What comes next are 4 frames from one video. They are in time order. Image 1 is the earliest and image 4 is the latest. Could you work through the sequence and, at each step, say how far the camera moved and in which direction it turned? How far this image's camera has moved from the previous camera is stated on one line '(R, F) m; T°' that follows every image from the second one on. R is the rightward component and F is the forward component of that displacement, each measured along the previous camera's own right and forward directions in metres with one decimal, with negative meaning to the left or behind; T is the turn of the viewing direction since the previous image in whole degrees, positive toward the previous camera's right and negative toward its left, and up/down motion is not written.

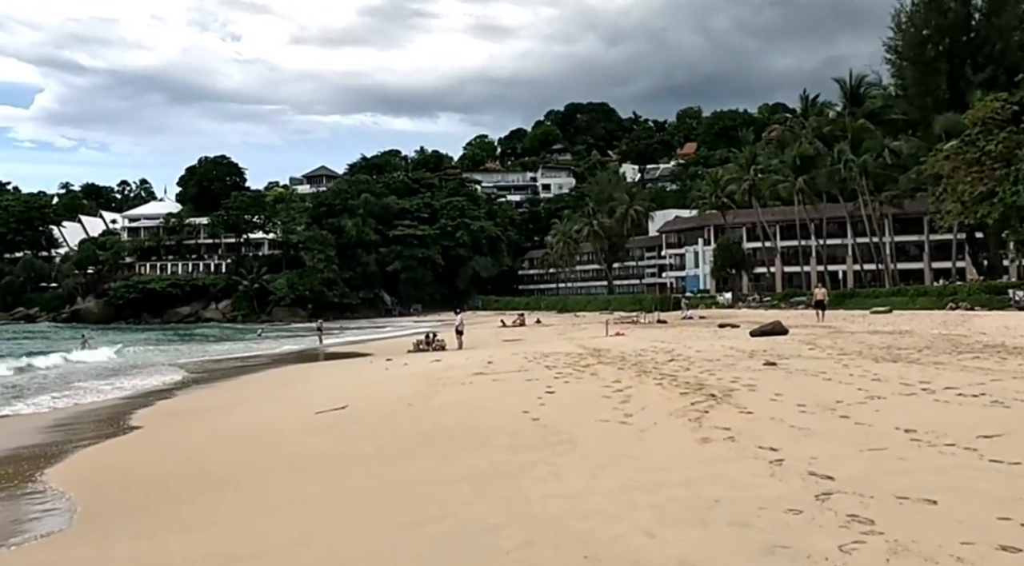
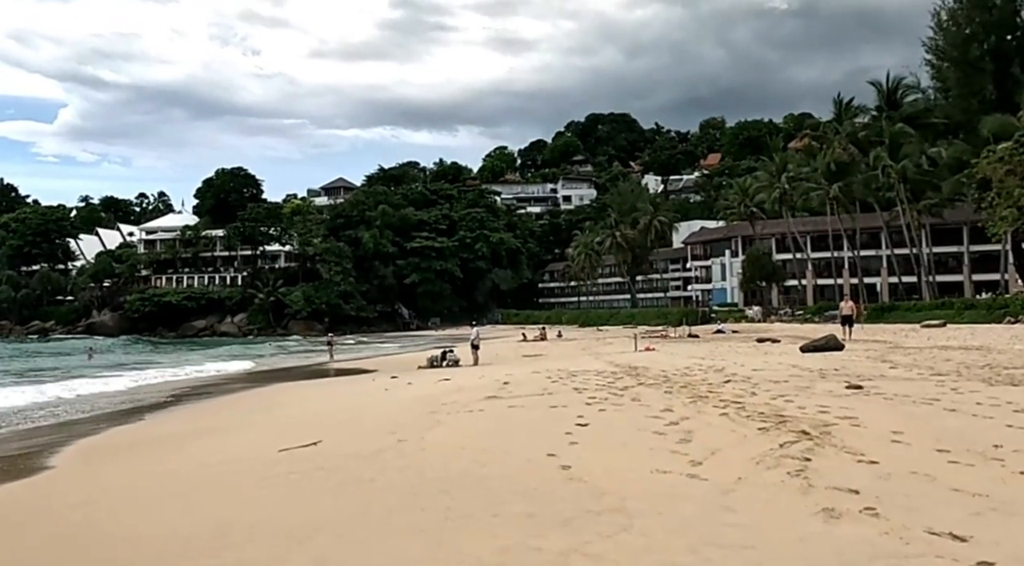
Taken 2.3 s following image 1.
(0.0, +2.3) m; -1°
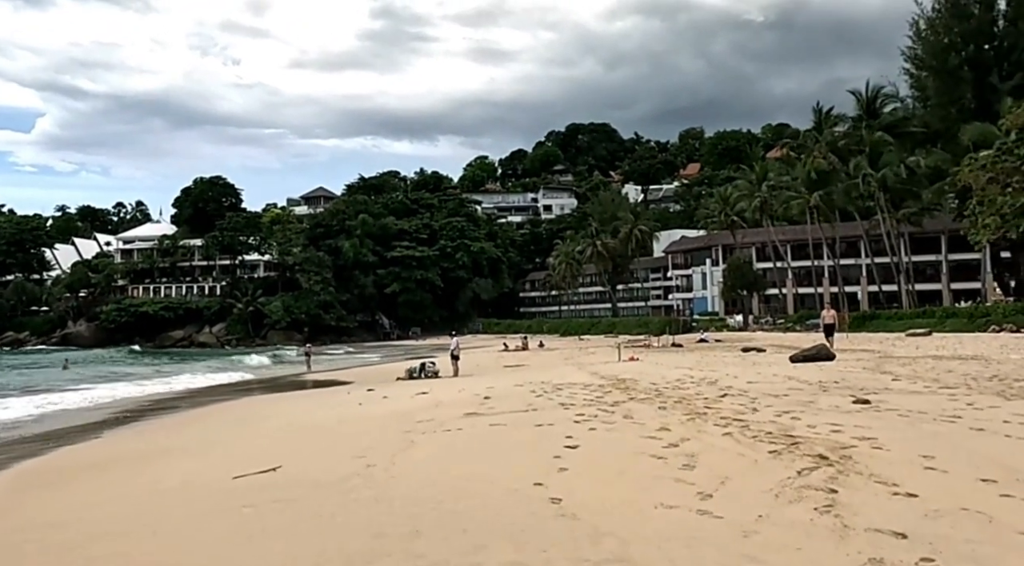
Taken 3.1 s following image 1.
(0.0, +0.8) m; +1°
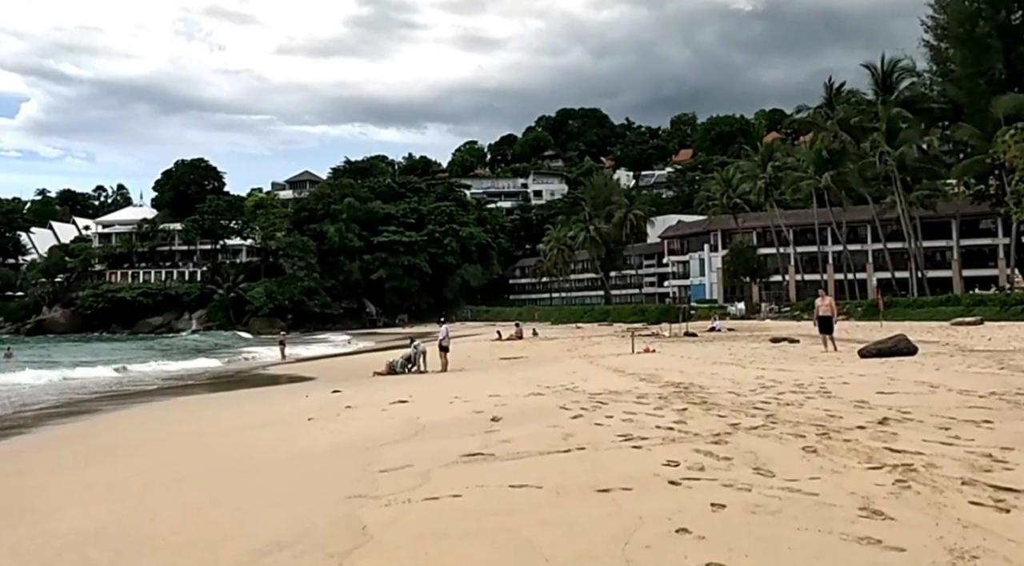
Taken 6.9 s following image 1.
(-0.3, +4.1) m; +1°
